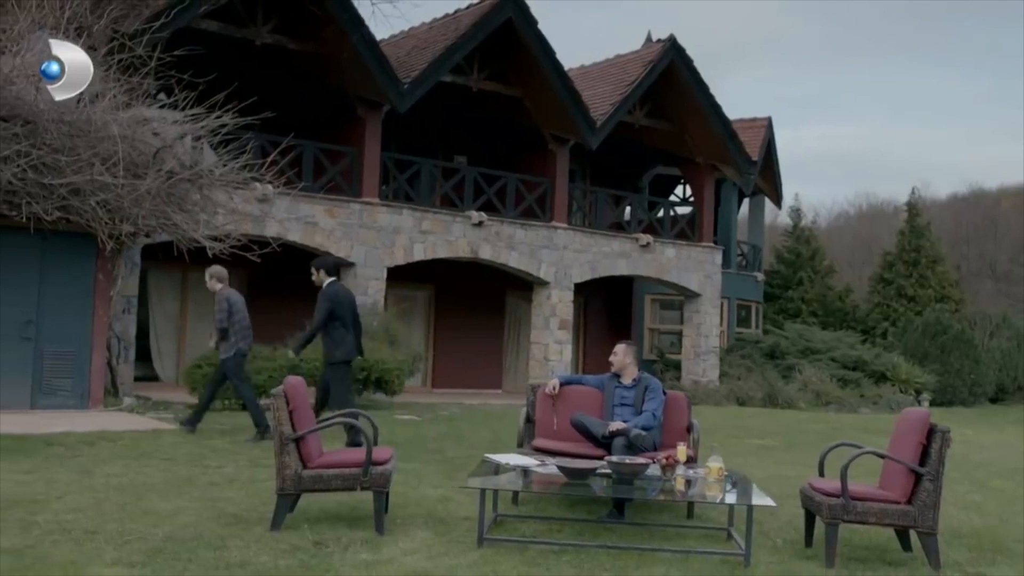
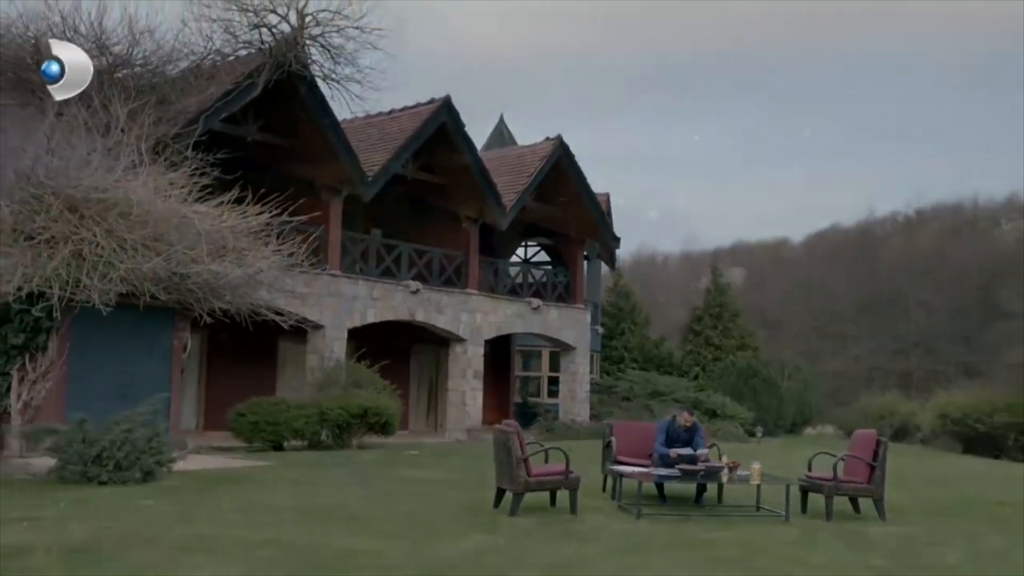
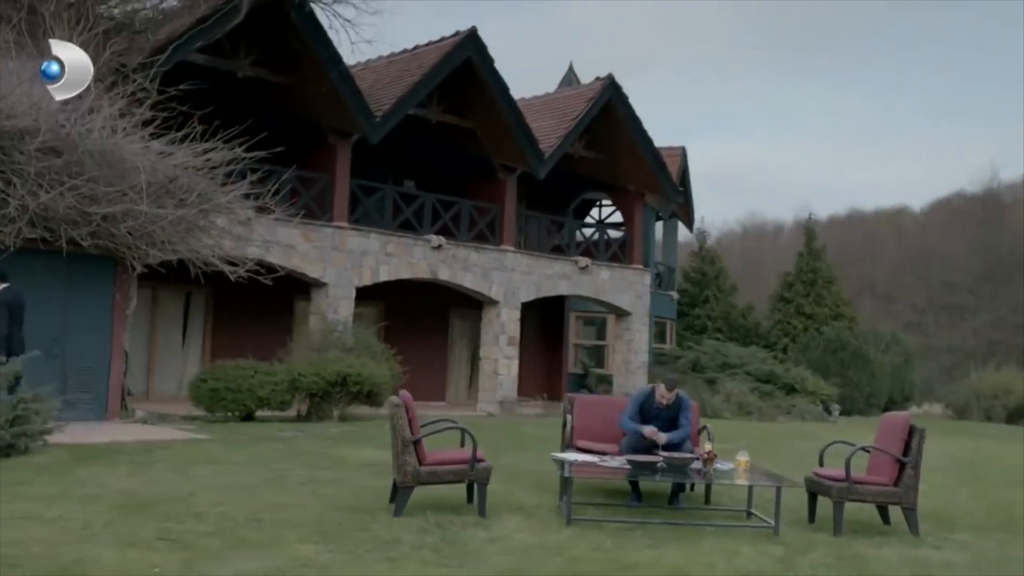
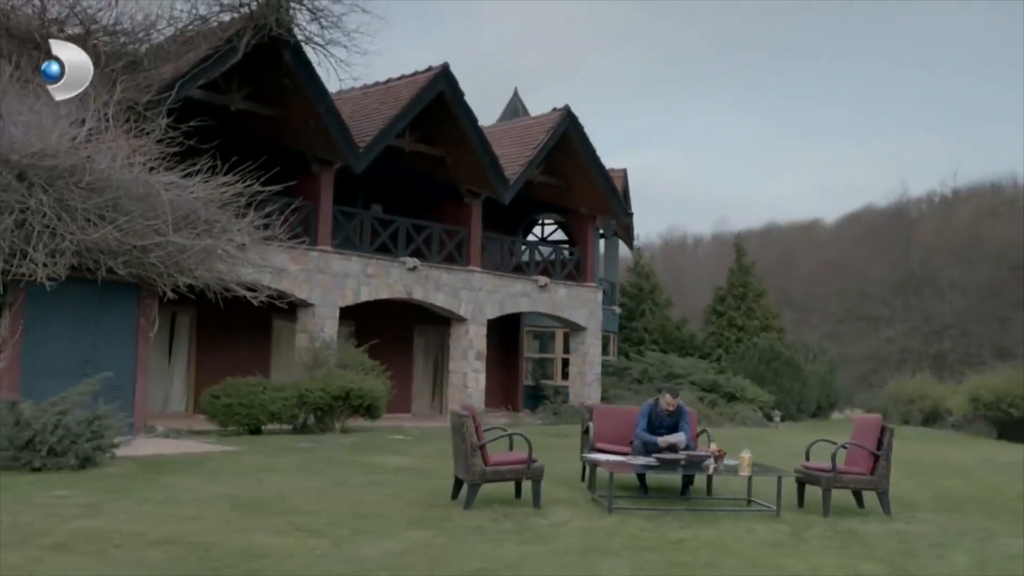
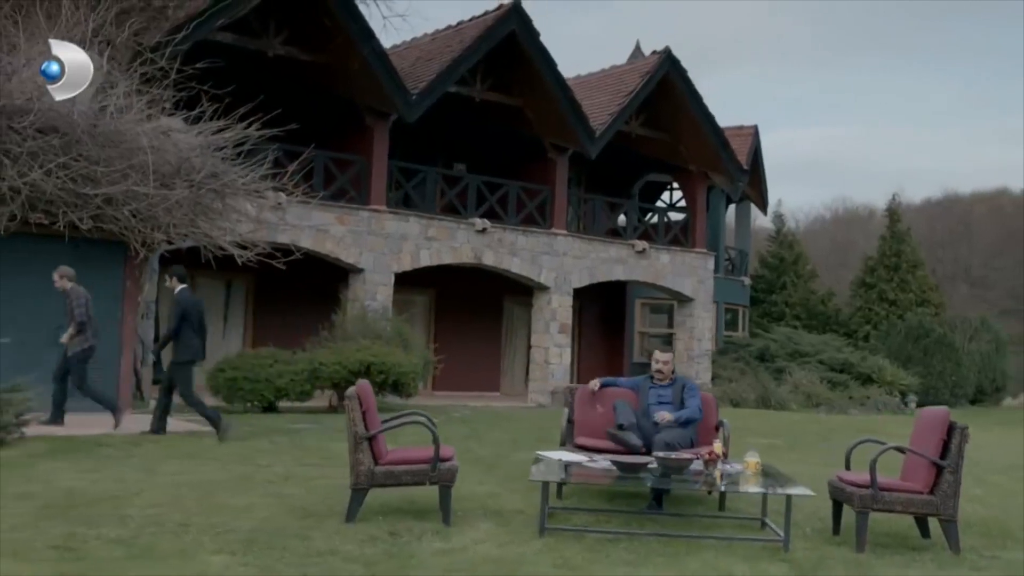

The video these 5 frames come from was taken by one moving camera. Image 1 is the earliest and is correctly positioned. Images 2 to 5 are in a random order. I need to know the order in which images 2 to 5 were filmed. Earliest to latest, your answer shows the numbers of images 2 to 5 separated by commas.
5, 3, 4, 2
